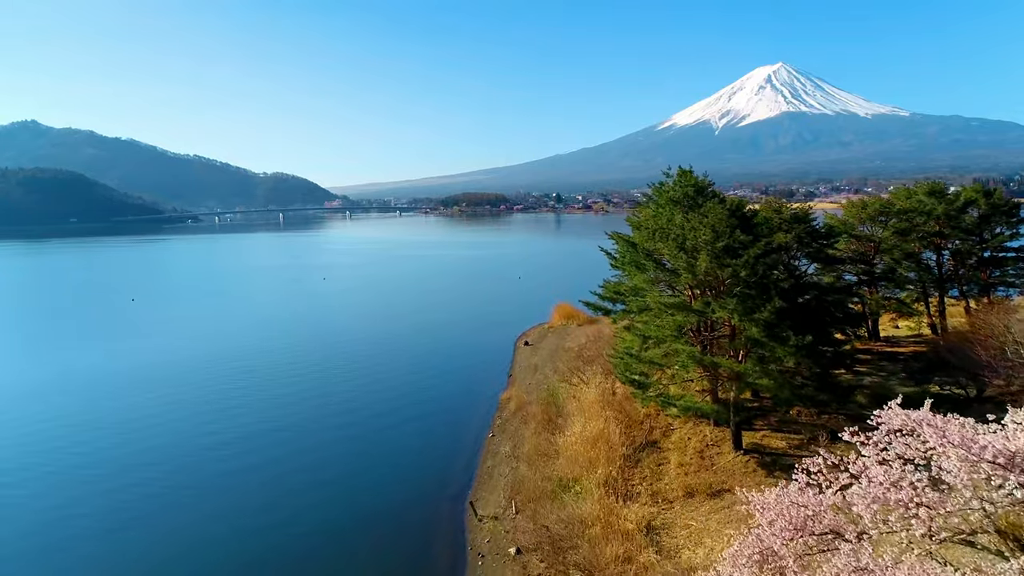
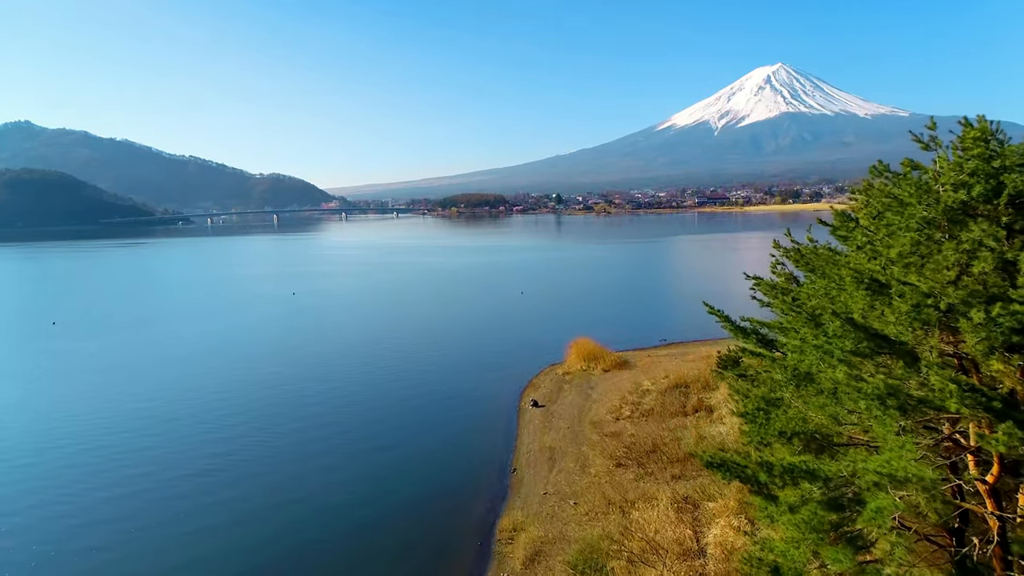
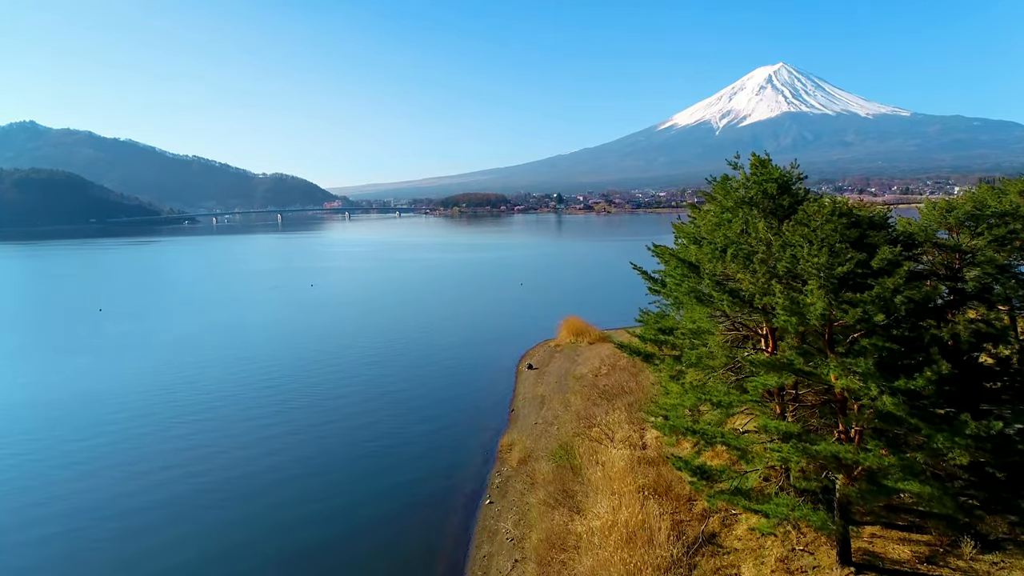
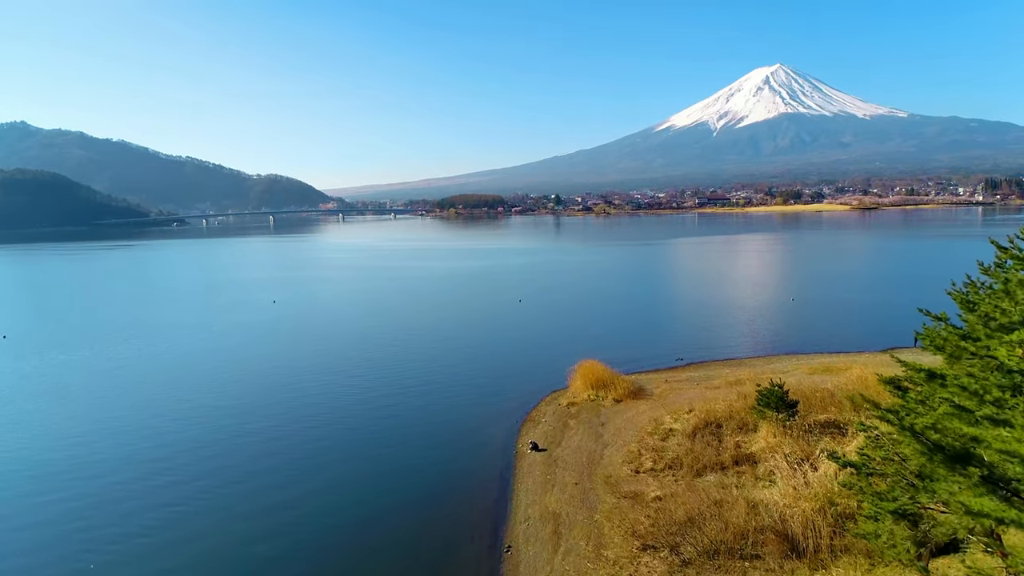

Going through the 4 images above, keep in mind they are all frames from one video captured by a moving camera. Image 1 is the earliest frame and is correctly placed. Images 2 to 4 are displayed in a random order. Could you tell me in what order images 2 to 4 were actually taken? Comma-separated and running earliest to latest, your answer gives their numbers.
3, 2, 4
